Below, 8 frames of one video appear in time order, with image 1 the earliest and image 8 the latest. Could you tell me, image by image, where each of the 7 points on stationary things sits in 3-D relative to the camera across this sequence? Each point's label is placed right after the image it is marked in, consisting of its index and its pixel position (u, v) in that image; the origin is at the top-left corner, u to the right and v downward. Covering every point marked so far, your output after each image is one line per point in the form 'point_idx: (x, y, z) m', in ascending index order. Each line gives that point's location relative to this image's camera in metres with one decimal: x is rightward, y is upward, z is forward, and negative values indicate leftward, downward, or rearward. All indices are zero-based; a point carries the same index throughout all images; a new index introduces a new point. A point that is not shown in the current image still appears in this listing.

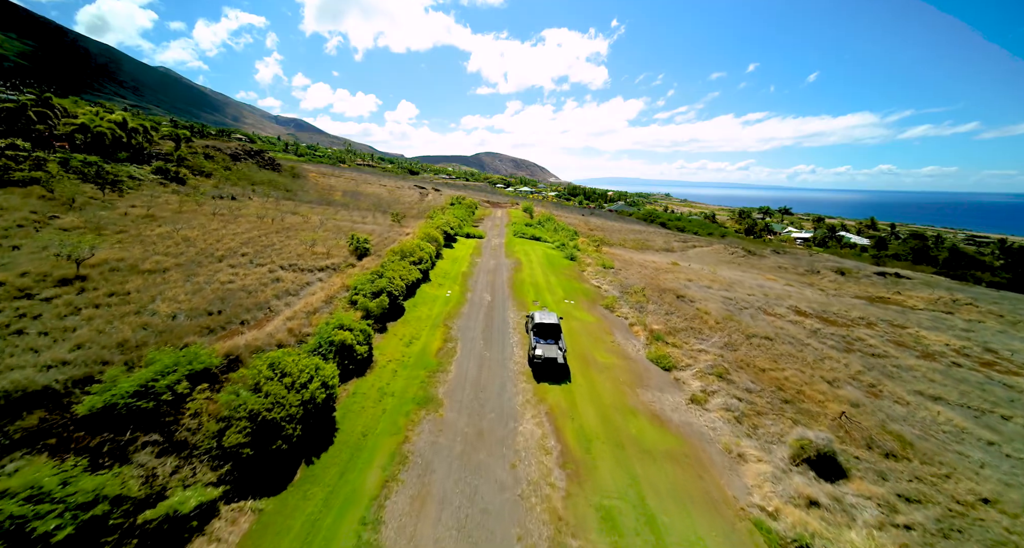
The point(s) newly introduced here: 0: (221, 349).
0: (-14.6, -3.8, +18.8) m
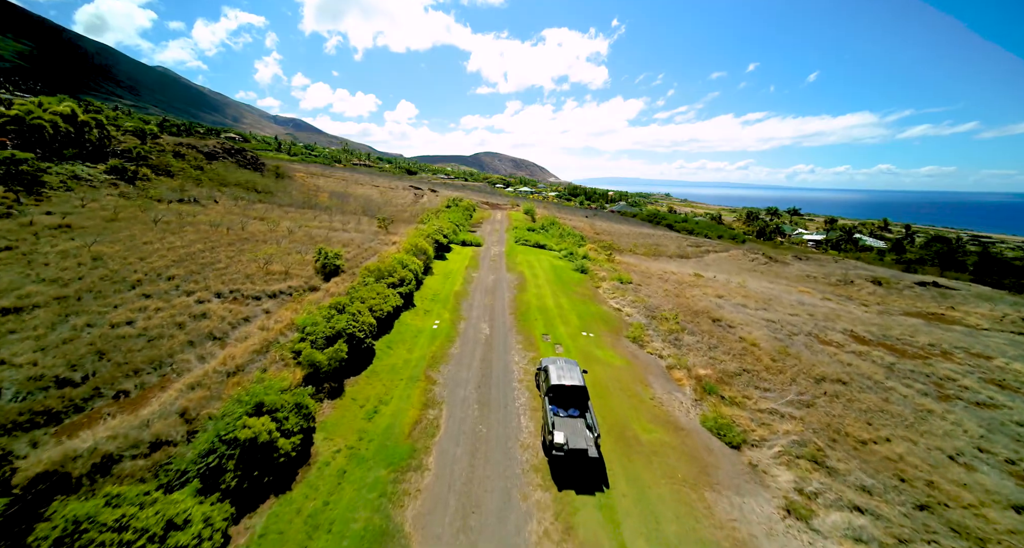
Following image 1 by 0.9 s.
0: (-14.3, -5.8, +11.4) m
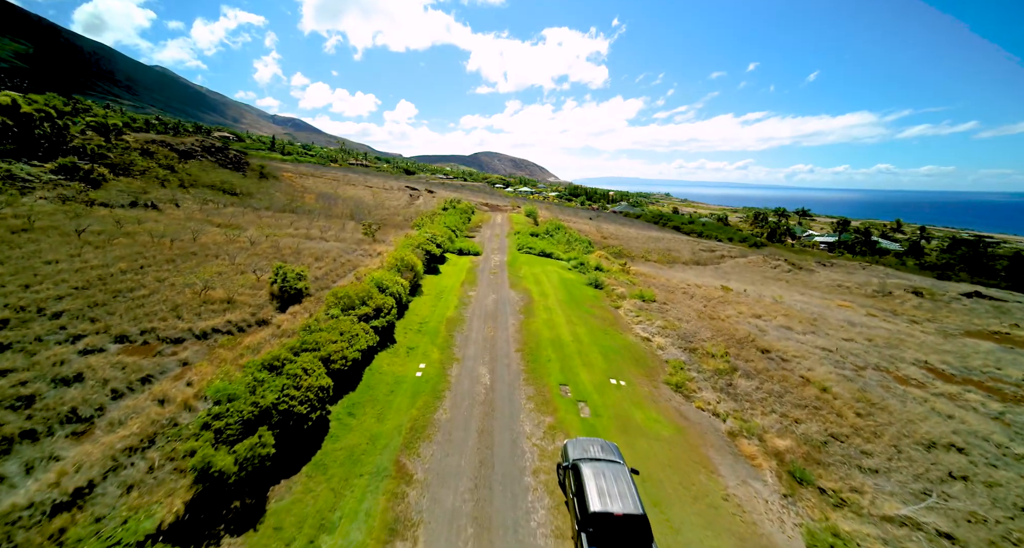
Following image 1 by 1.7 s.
0: (-13.9, -7.5, +4.7) m
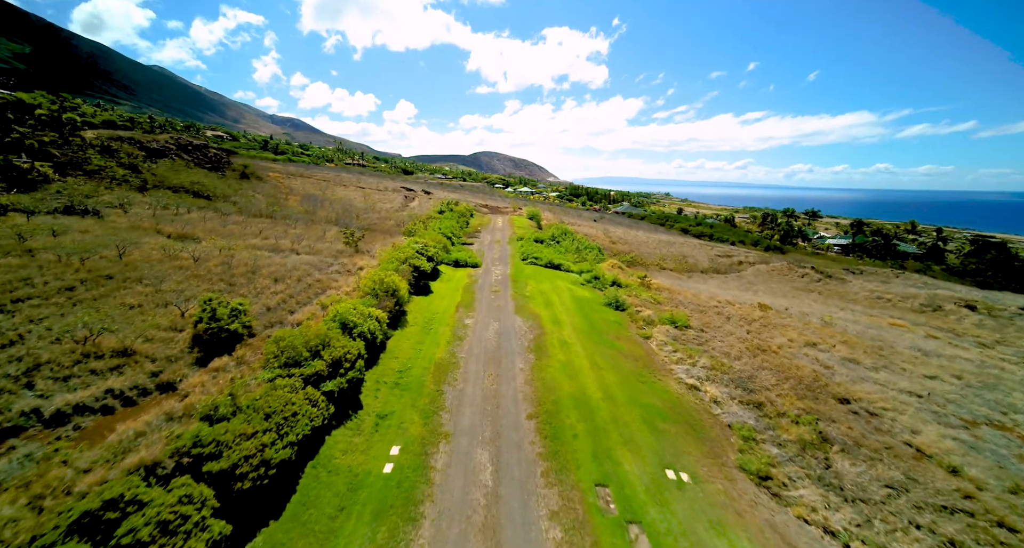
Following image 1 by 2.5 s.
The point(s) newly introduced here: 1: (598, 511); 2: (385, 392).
0: (-13.4, -9.4, -2.3) m
1: (+3.1, -8.5, +13.5) m
2: (-6.6, -6.0, +19.6) m
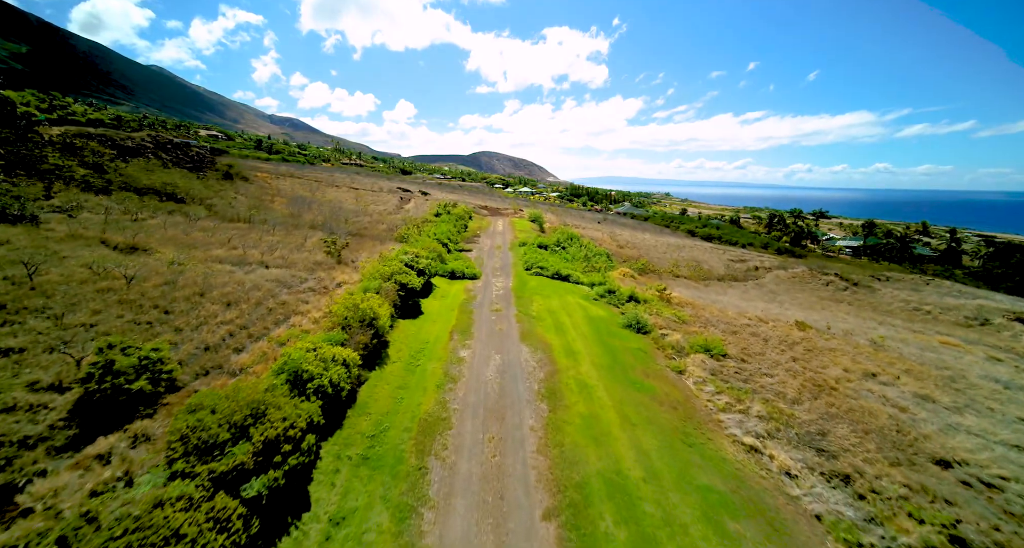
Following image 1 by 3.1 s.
0: (-13.0, -10.9, -7.7) m
1: (+3.4, -9.9, +8.1) m
2: (-6.3, -7.5, +14.2) m
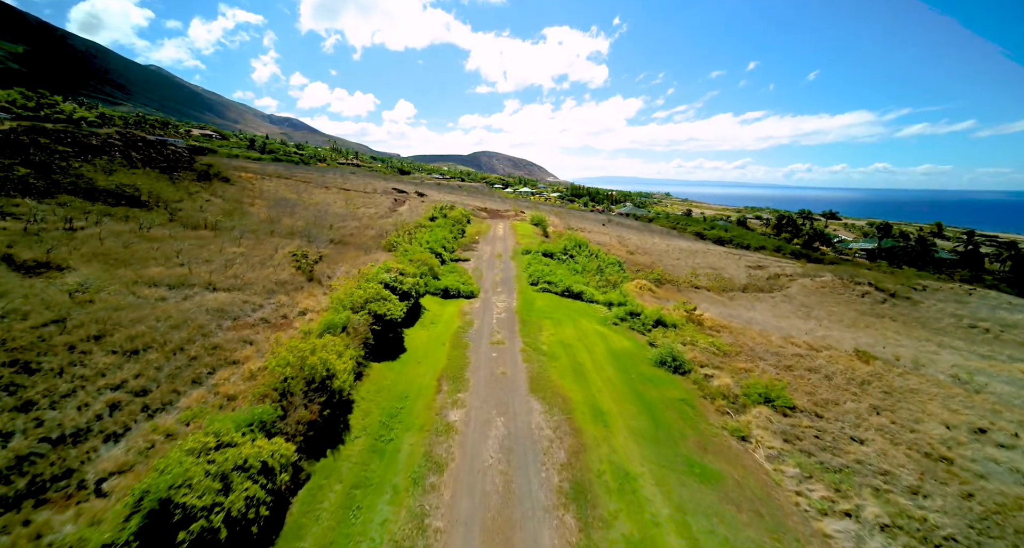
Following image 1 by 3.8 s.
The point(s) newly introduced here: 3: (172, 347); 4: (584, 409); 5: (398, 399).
0: (-12.6, -12.6, -14.2) m
1: (+3.8, -11.7, +1.6) m
2: (-5.9, -9.2, +7.7) m
3: (-16.6, -3.5, +18.4) m
4: (+3.8, -7.0, +19.8) m
5: (-5.8, -6.3, +19.5) m
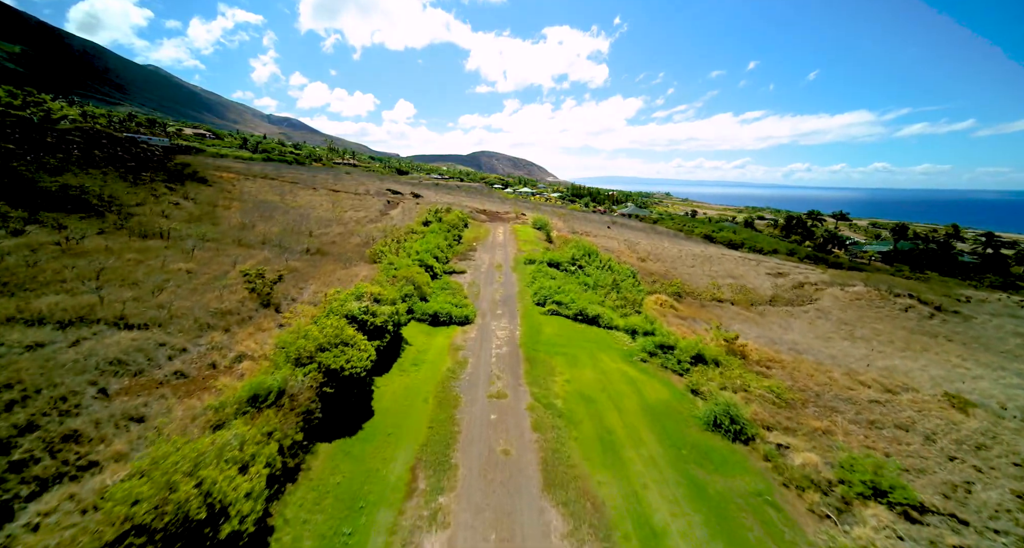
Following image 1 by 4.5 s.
0: (-12.3, -14.4, -20.8) m
1: (+4.1, -13.4, -5.0) m
2: (-5.6, -11.0, +1.1) m
3: (-16.4, -5.3, +11.8) m
4: (+4.1, -8.7, +13.2) m
5: (-5.6, -8.1, +12.9) m
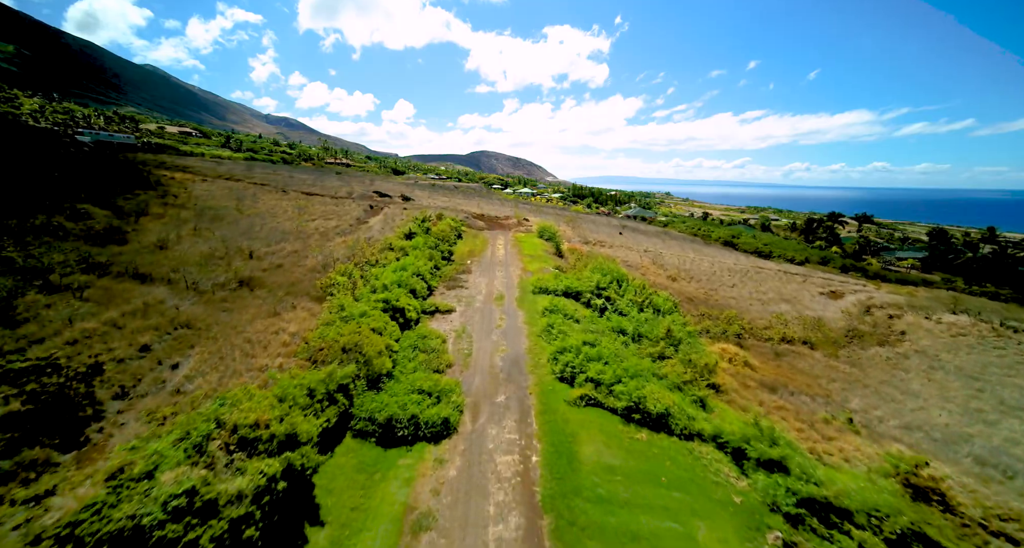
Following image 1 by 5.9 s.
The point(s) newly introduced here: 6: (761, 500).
0: (-11.8, -18.1, -34.4) m
1: (+4.7, -17.1, -18.6) m
2: (-5.0, -14.7, -12.5) m
3: (-15.8, -9.0, -1.8) m
4: (+4.7, -12.4, -0.5) m
5: (-5.0, -11.8, -0.8) m
6: (+10.7, -9.0, +15.6) m
